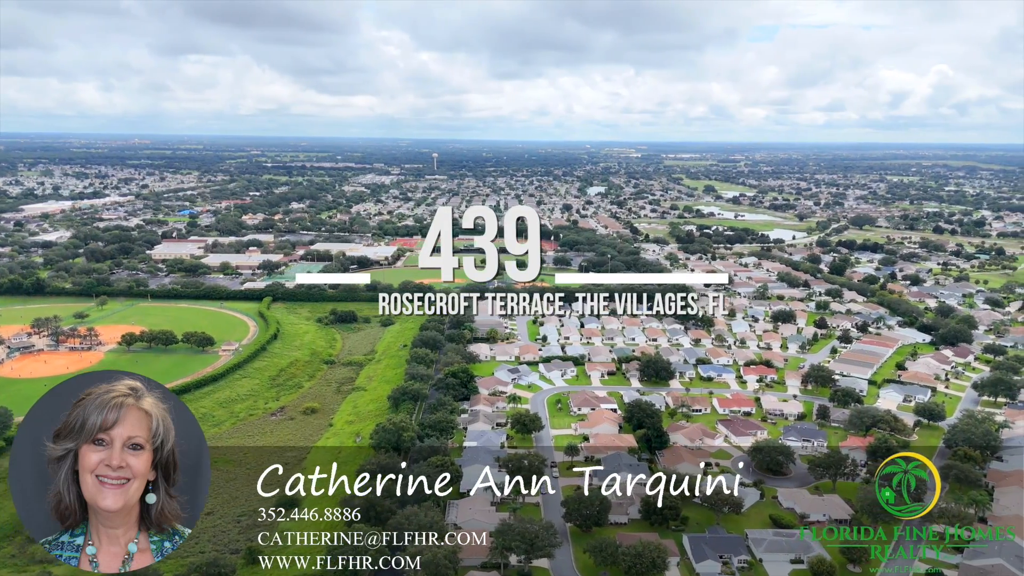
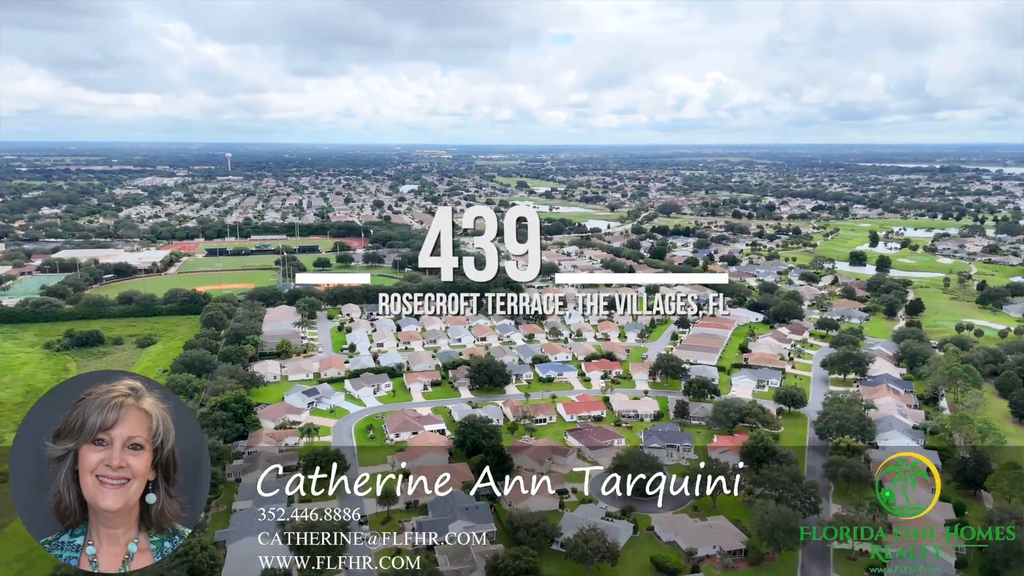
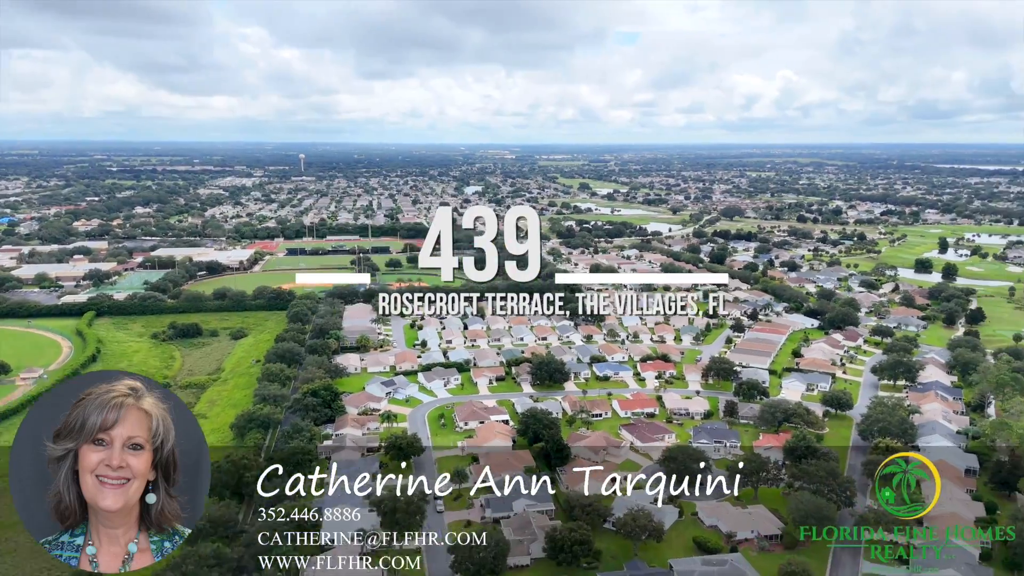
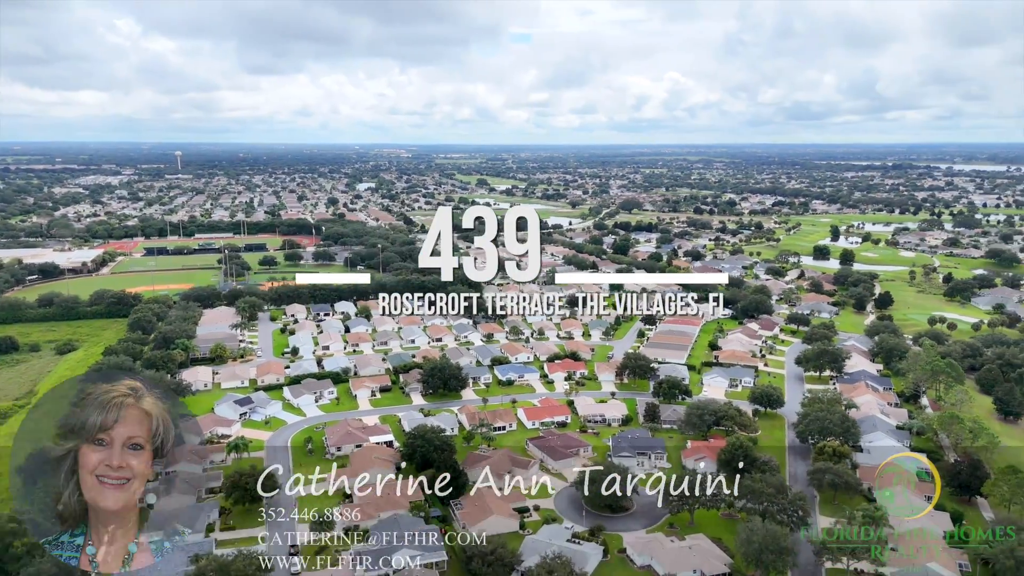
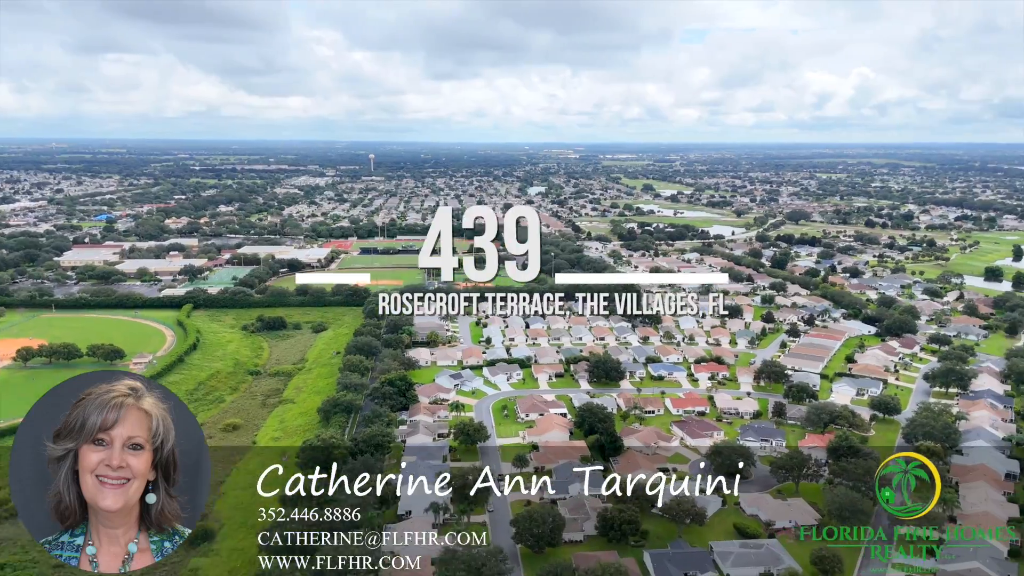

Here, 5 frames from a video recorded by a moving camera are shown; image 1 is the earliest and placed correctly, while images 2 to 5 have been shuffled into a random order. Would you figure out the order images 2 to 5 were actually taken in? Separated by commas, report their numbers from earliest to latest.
5, 3, 2, 4
